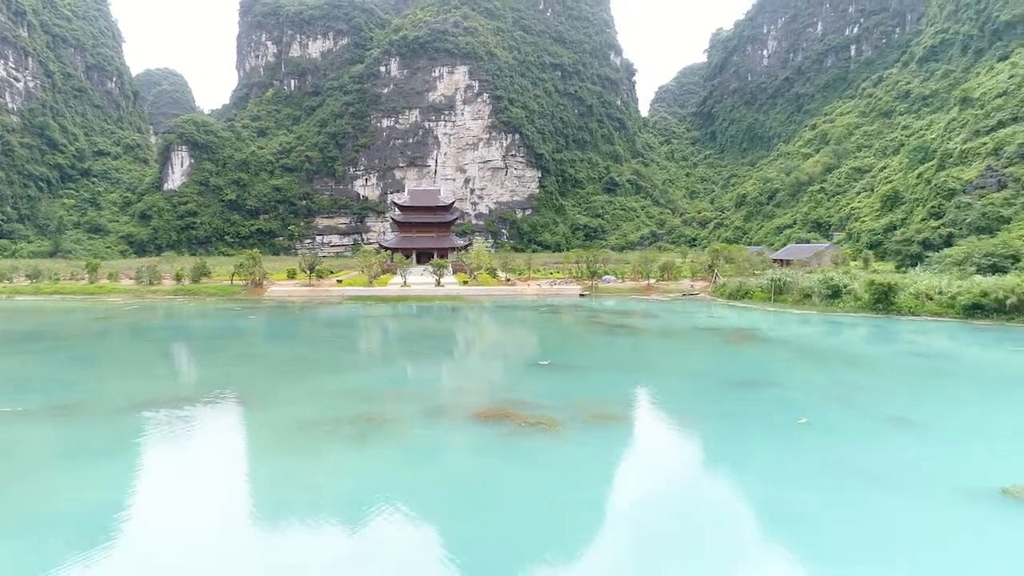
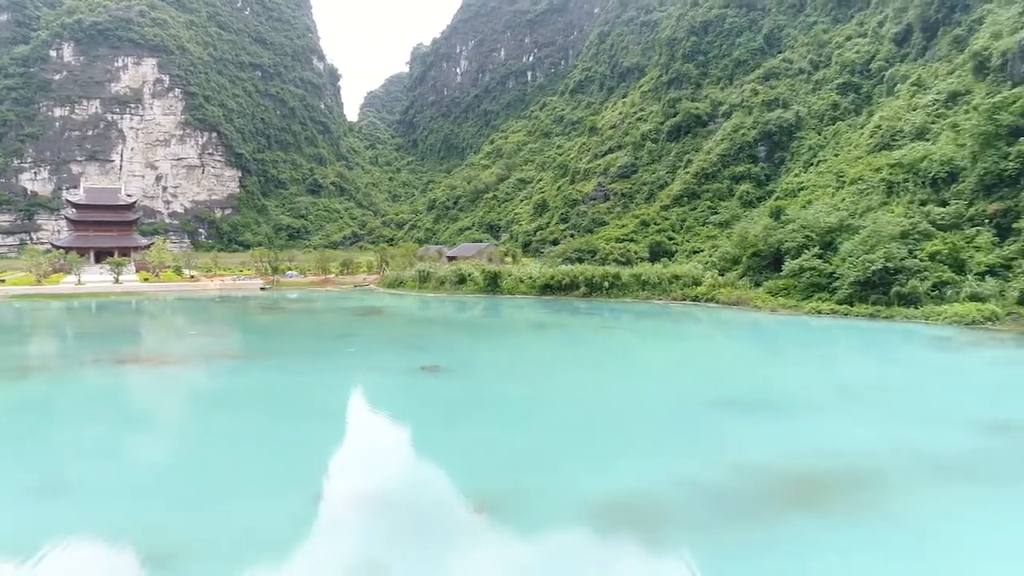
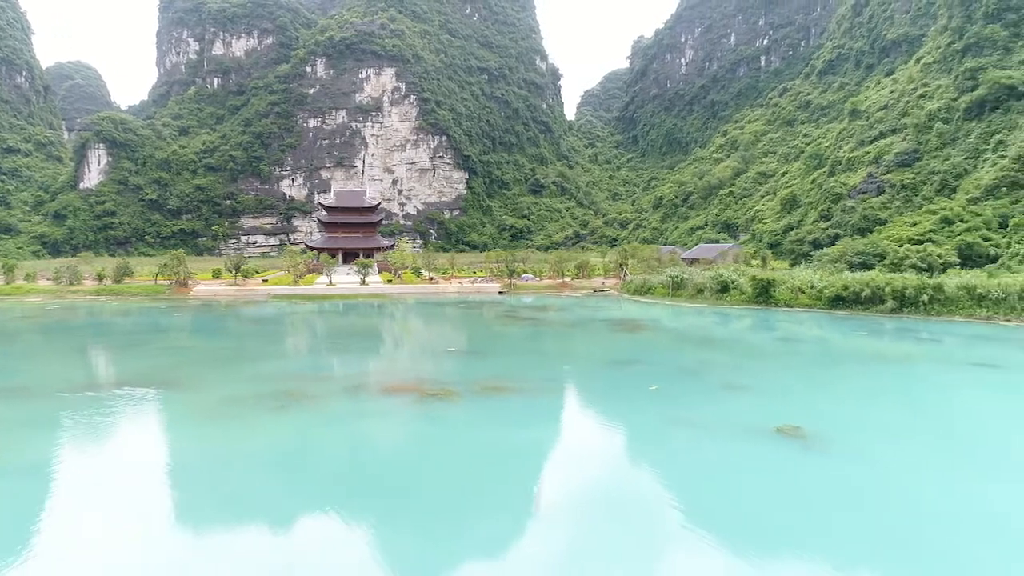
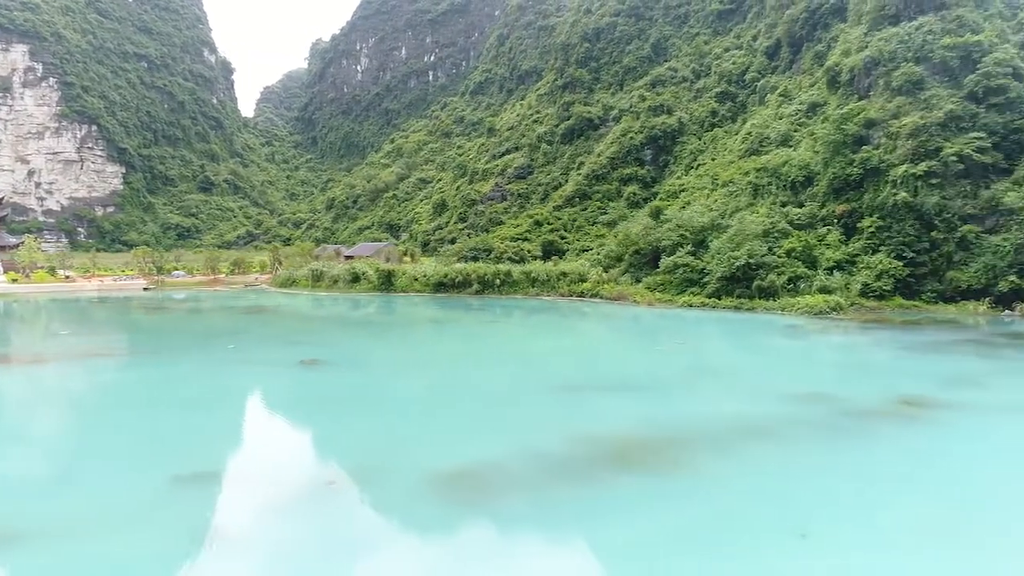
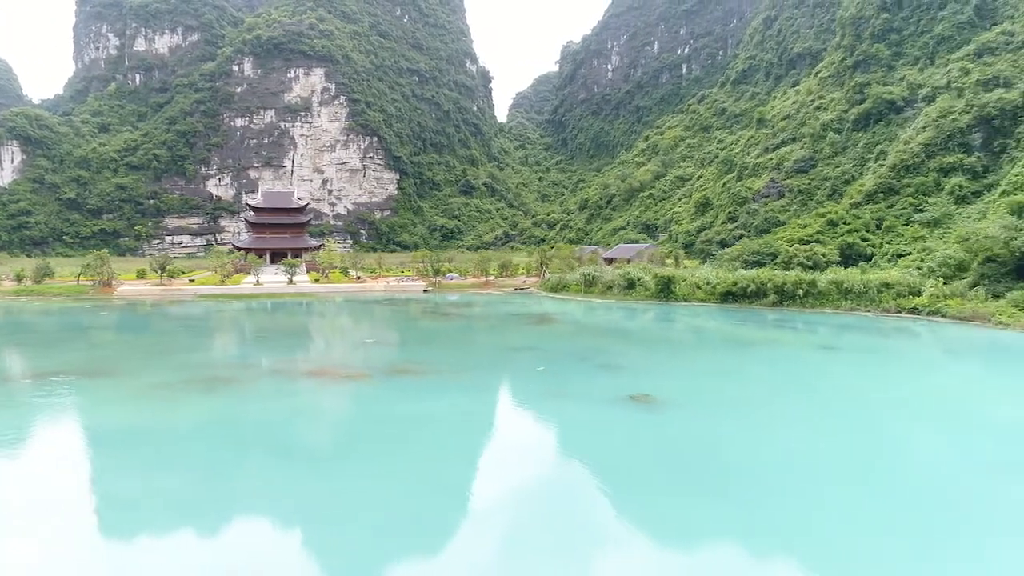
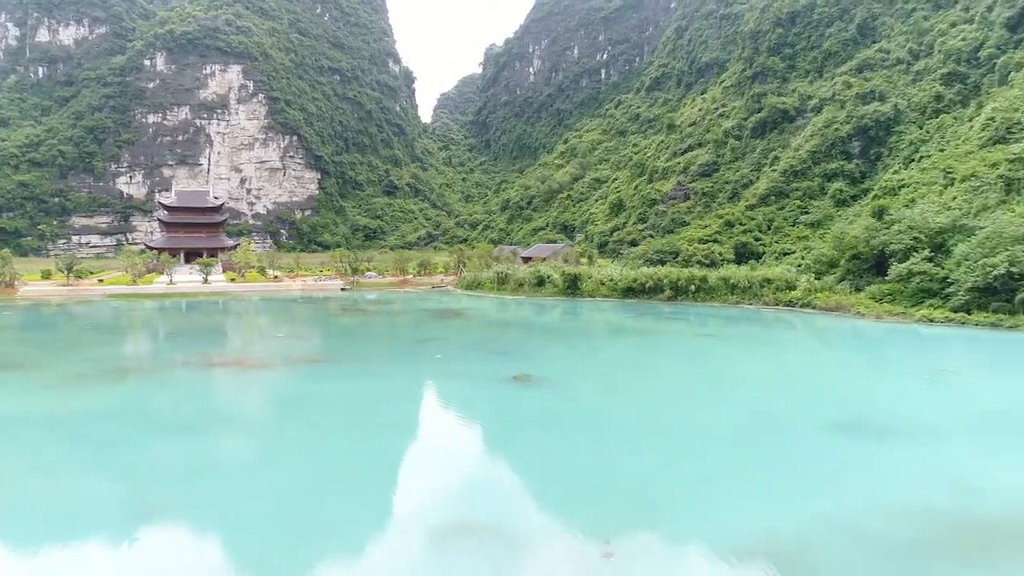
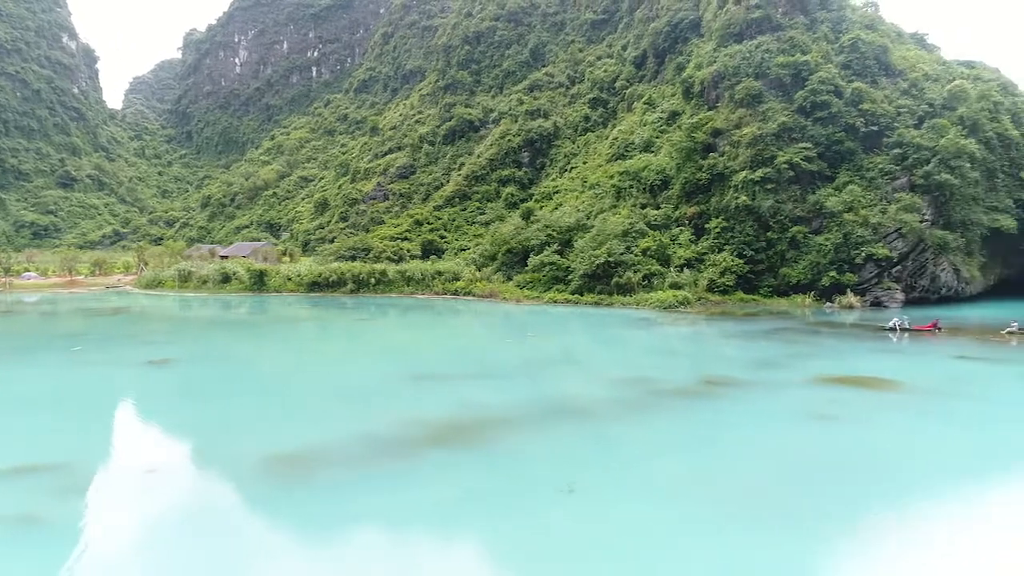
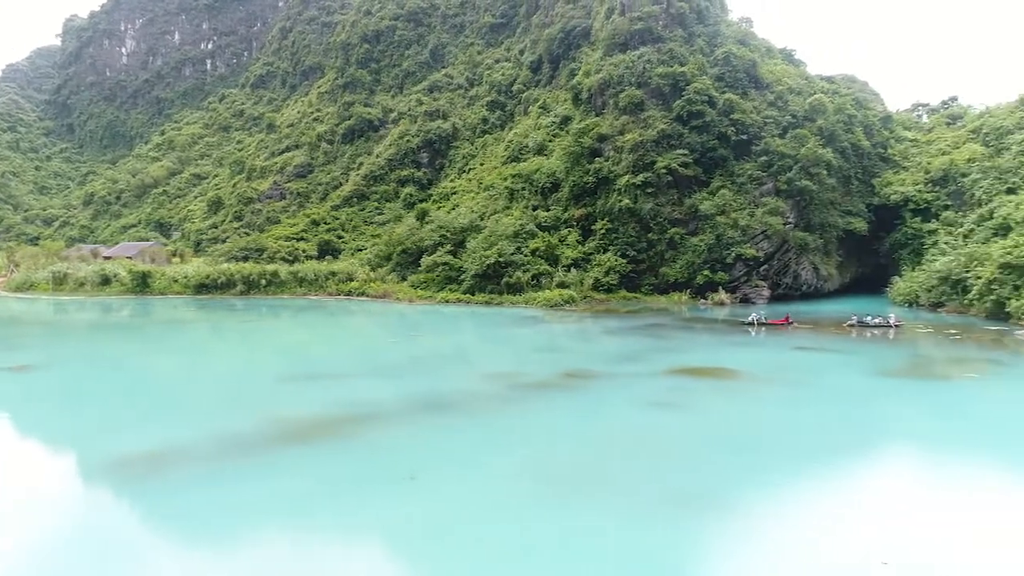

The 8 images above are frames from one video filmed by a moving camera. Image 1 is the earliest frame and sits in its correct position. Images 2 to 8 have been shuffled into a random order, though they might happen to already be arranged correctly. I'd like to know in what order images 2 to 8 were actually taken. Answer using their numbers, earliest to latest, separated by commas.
3, 5, 6, 2, 4, 7, 8
